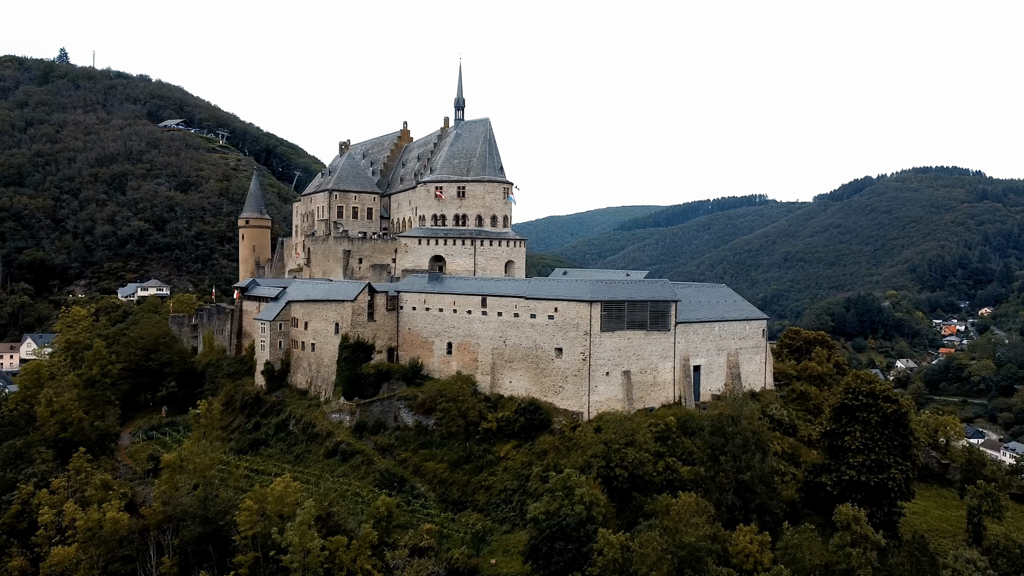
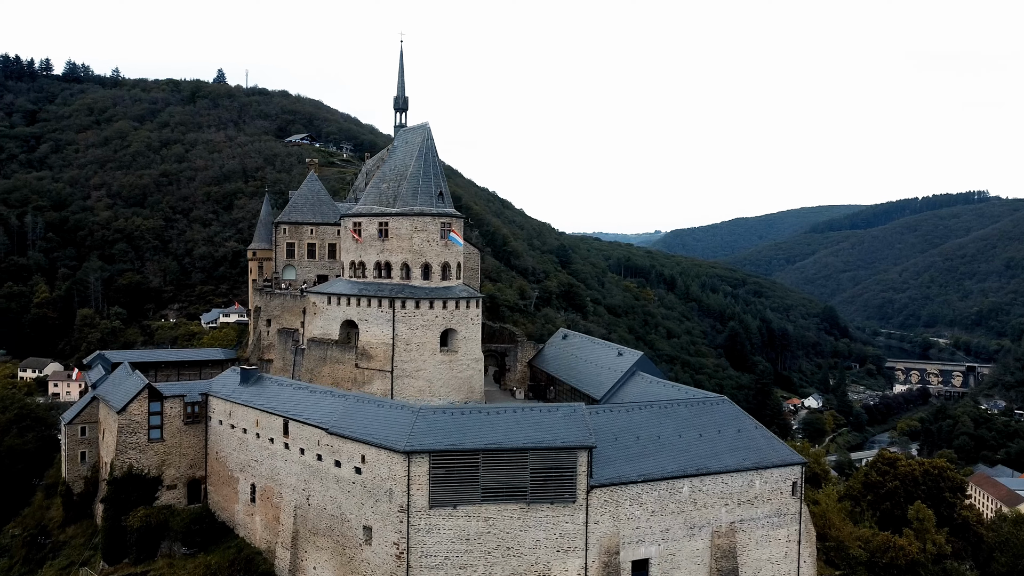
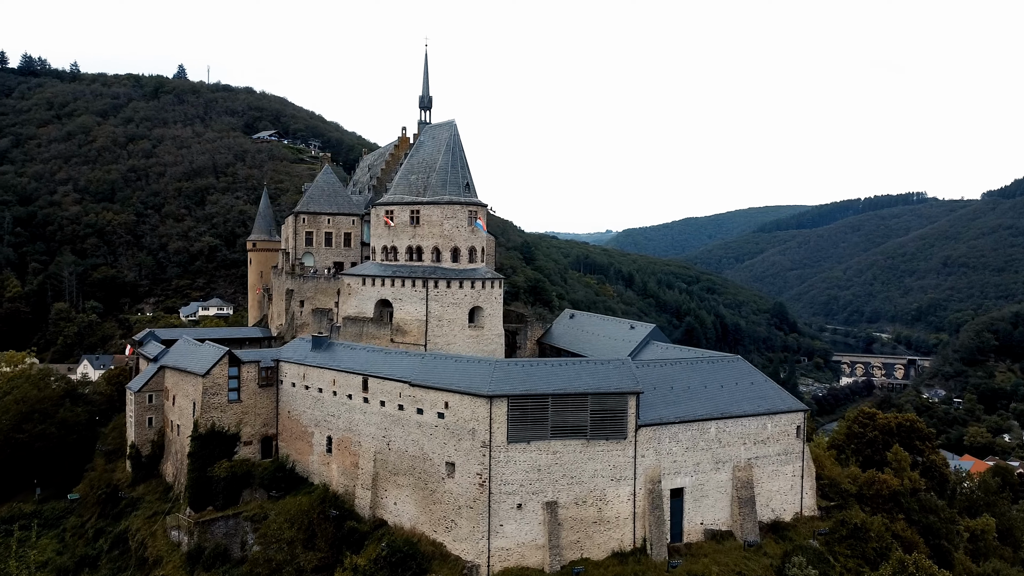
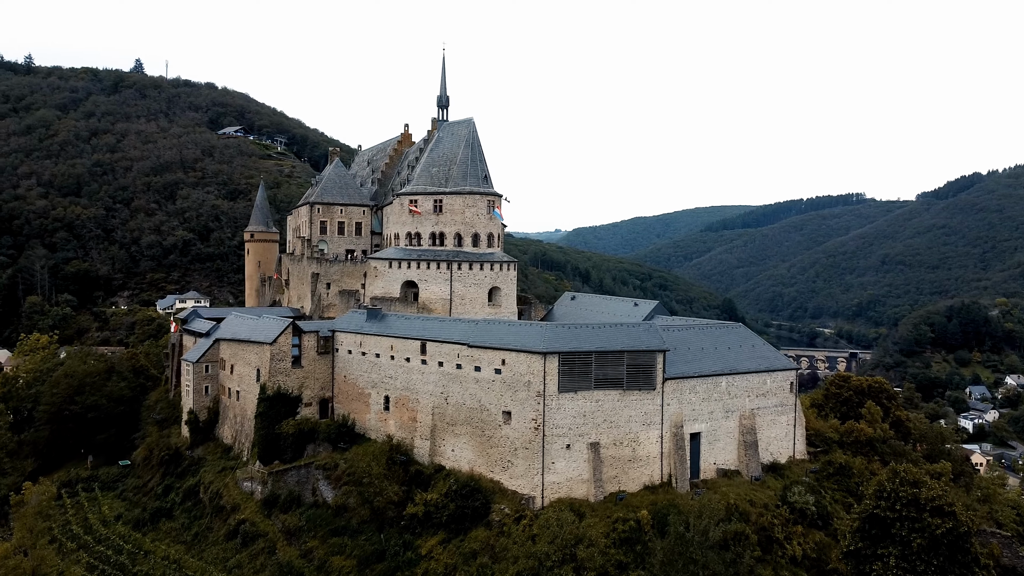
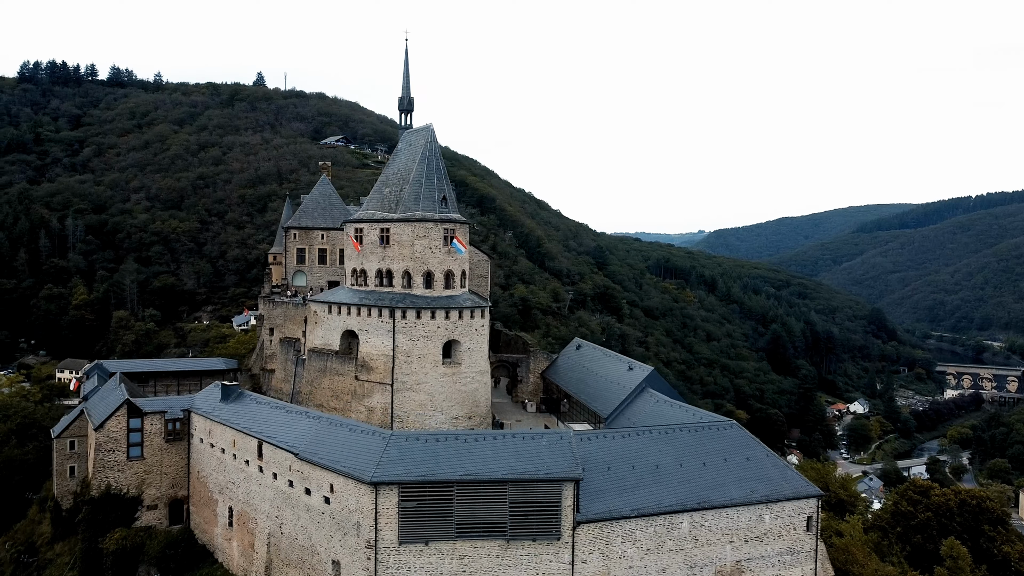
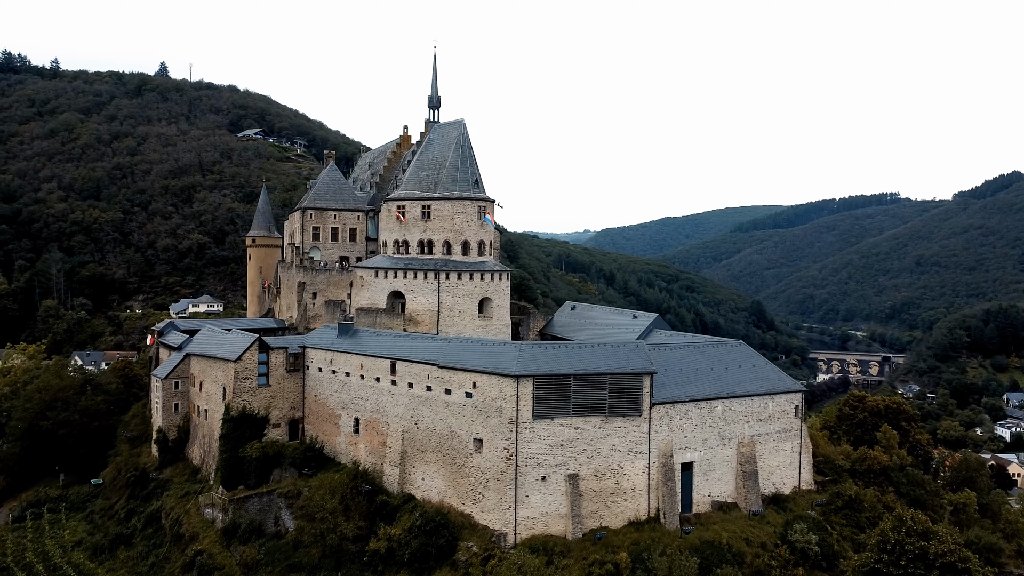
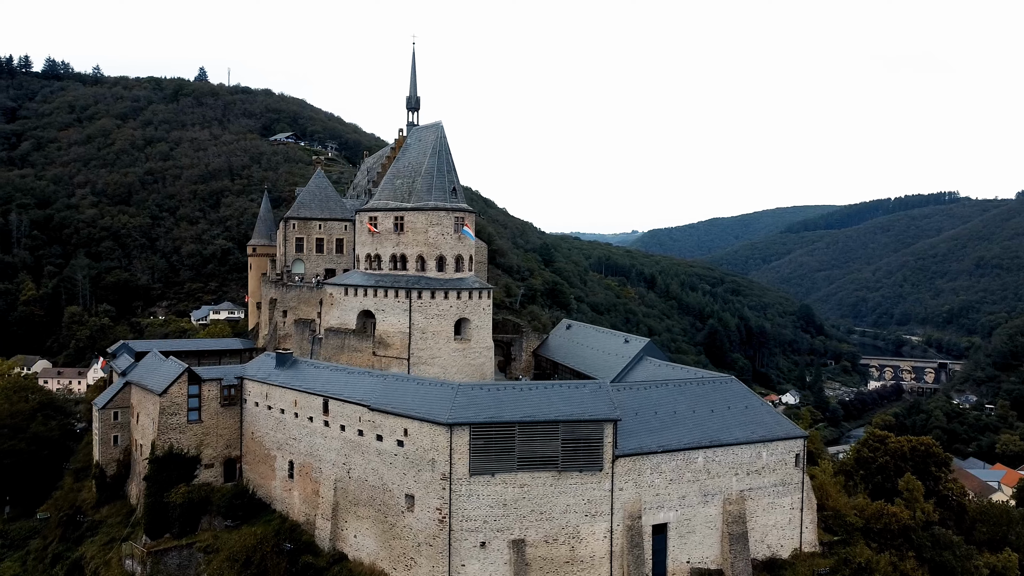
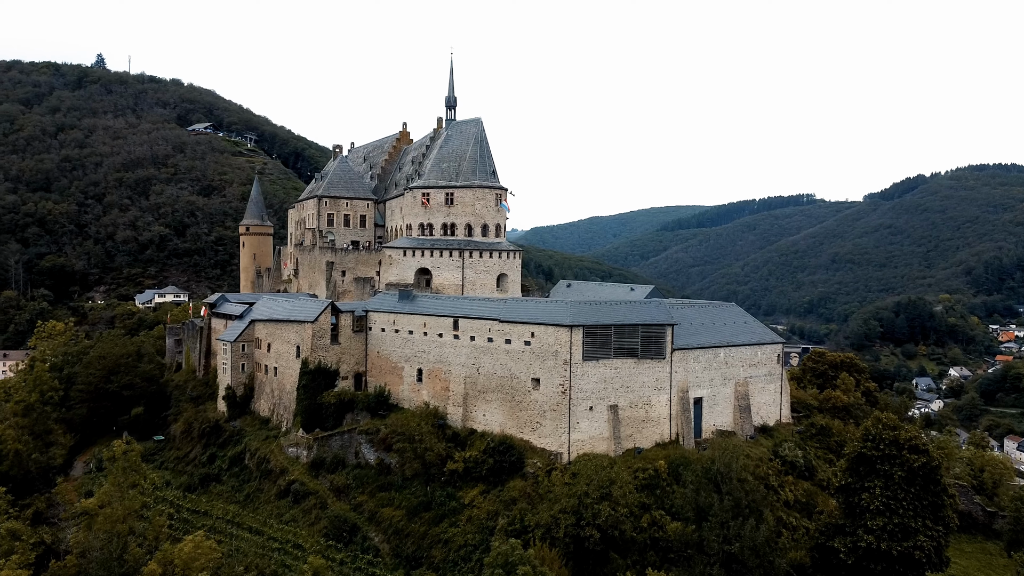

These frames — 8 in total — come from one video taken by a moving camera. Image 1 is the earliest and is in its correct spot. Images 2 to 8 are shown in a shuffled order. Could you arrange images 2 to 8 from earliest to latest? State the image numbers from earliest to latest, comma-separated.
8, 4, 6, 3, 7, 2, 5
